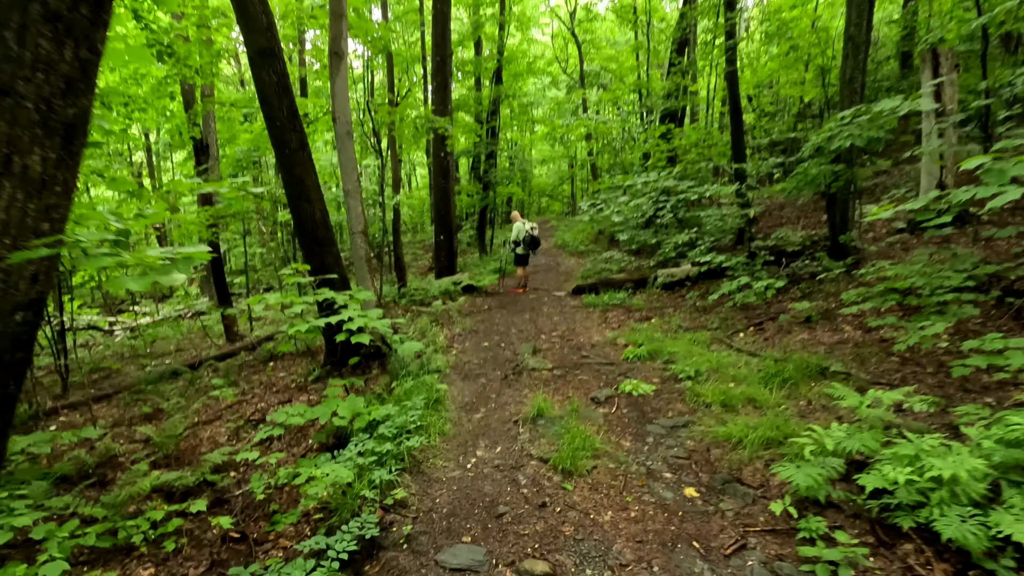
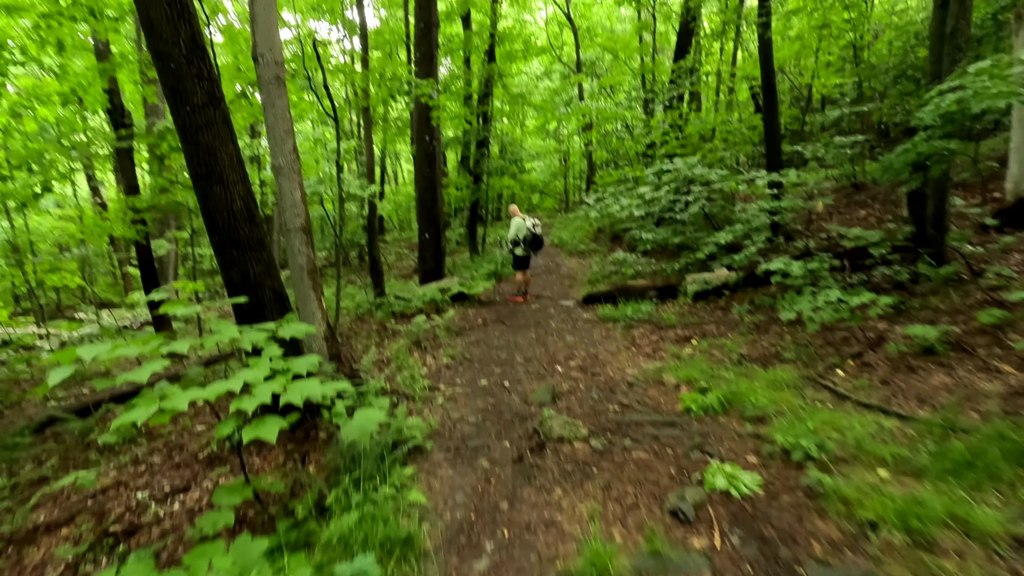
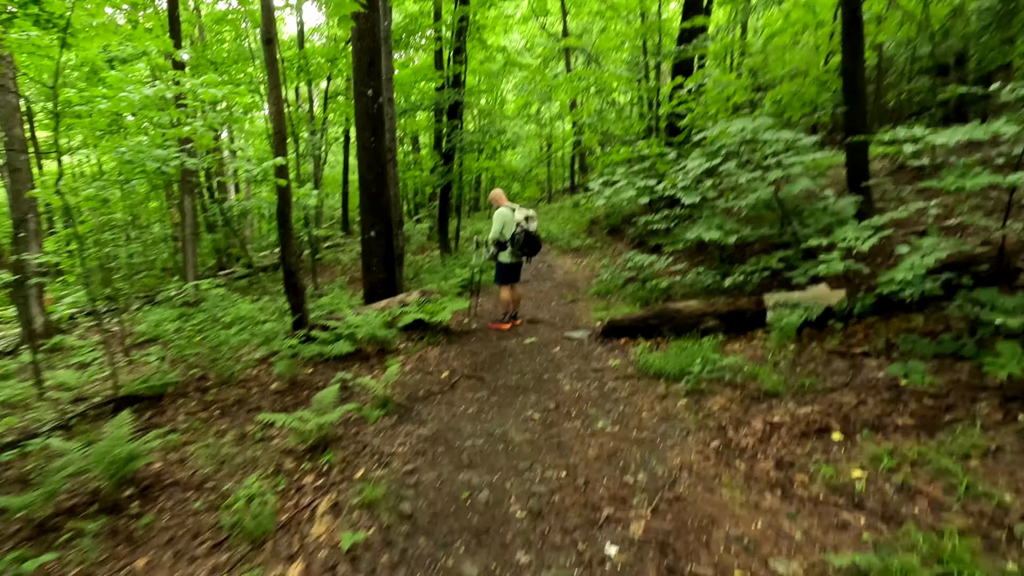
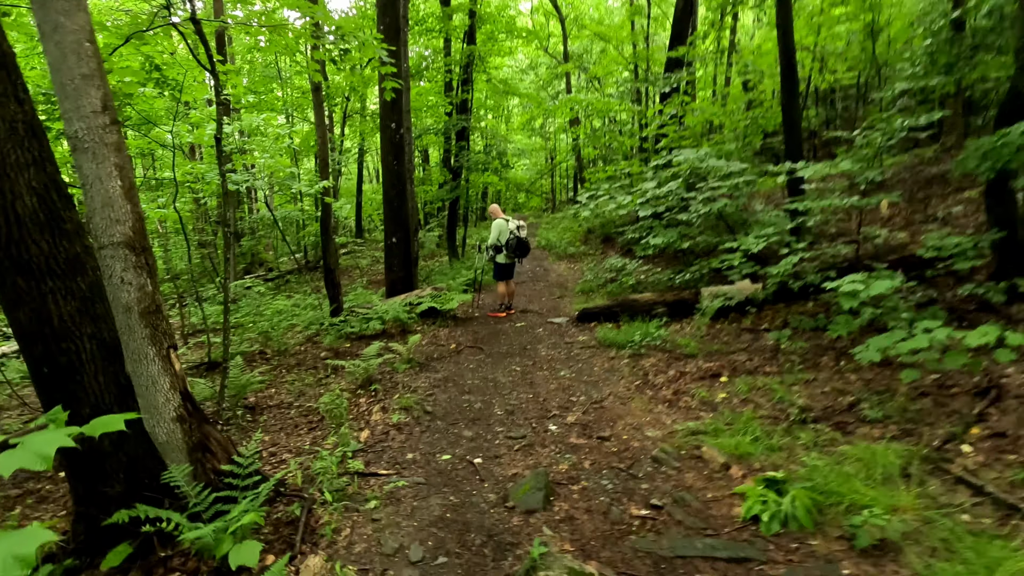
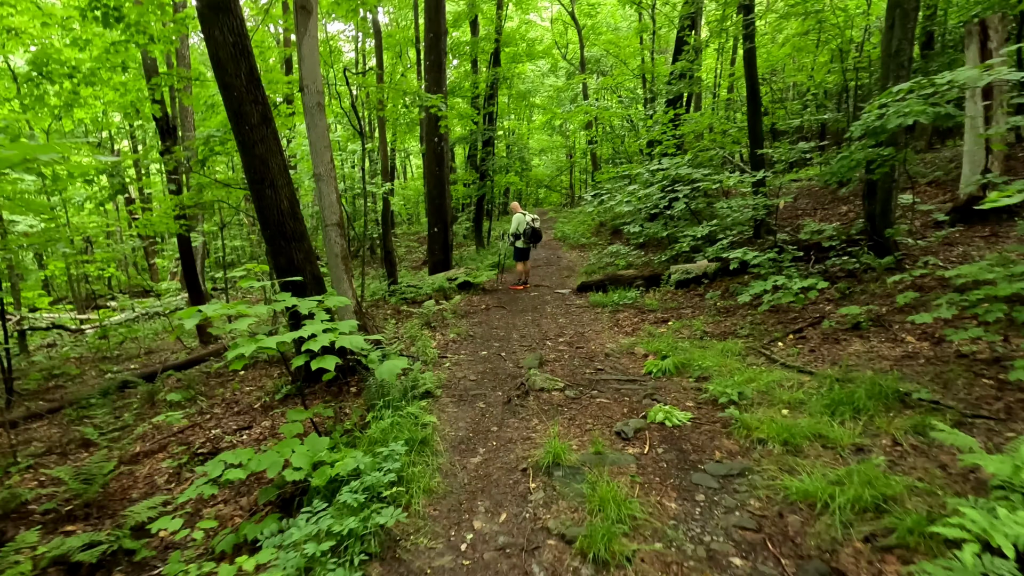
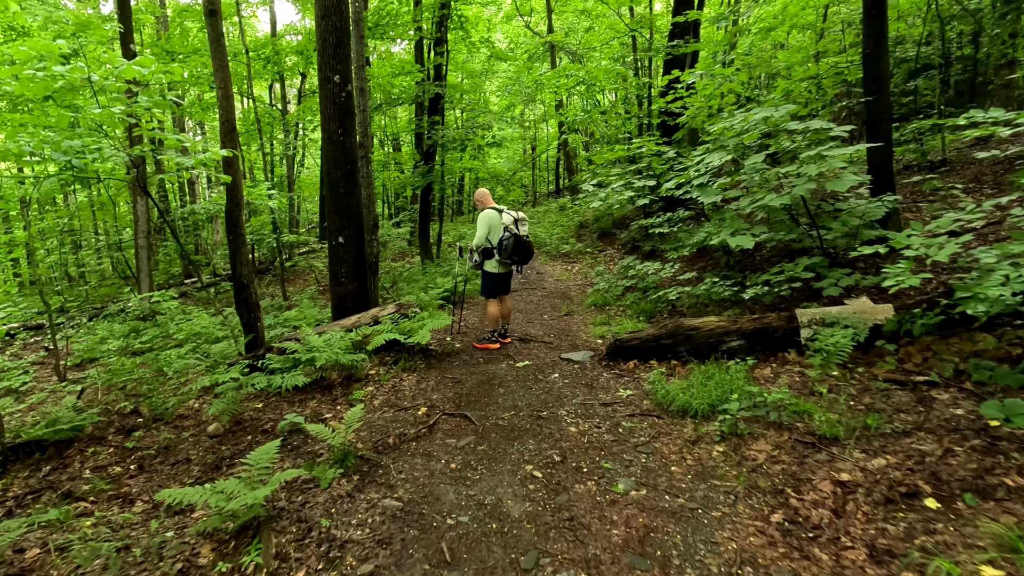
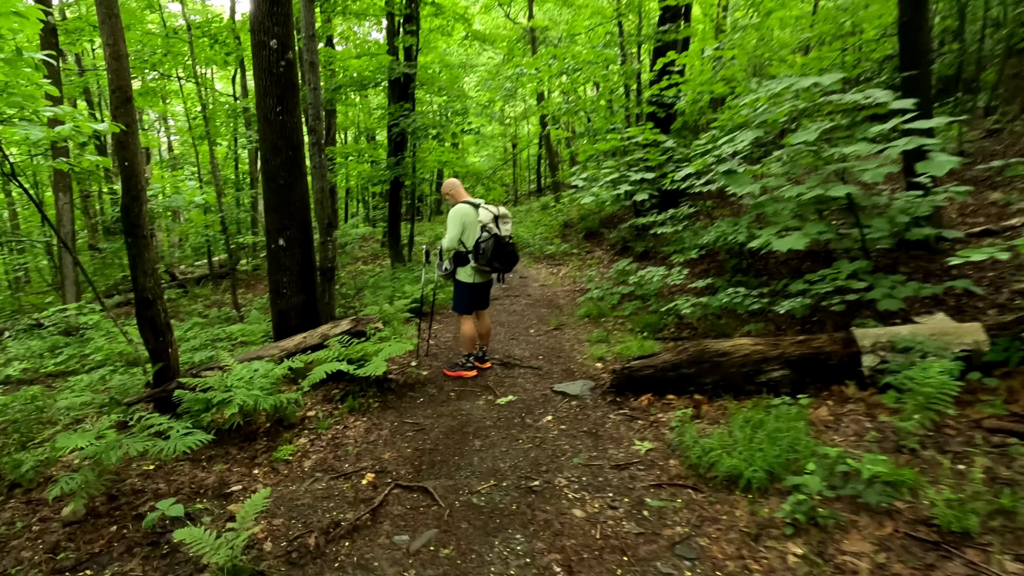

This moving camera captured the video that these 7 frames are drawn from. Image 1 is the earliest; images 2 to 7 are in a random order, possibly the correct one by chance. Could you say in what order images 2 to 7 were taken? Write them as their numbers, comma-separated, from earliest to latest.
5, 2, 4, 3, 6, 7
